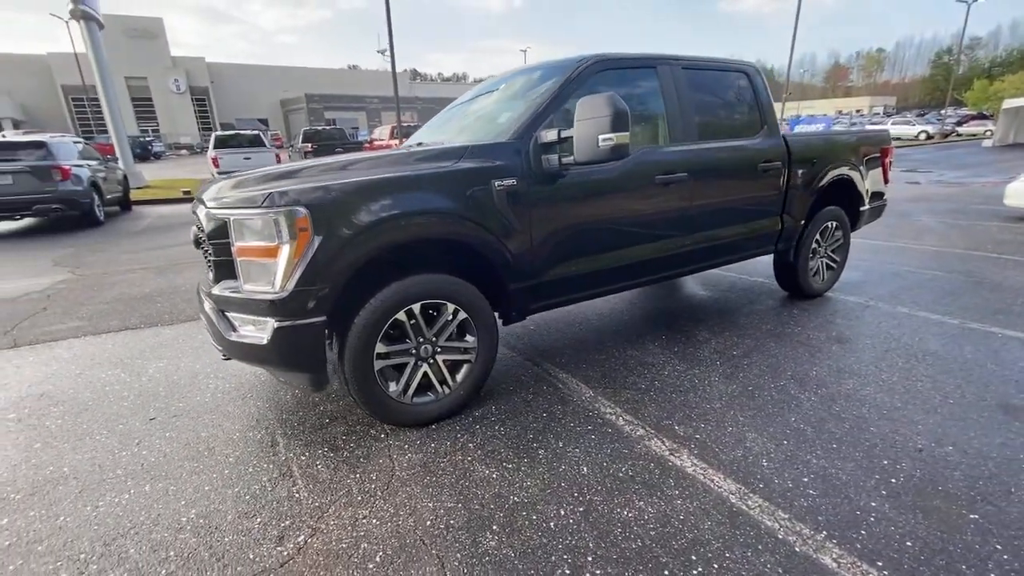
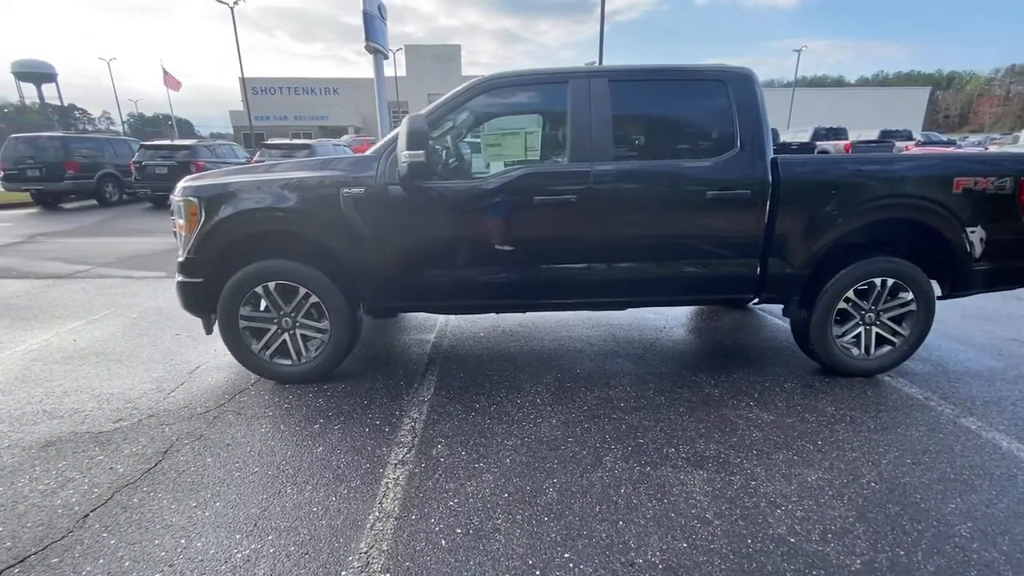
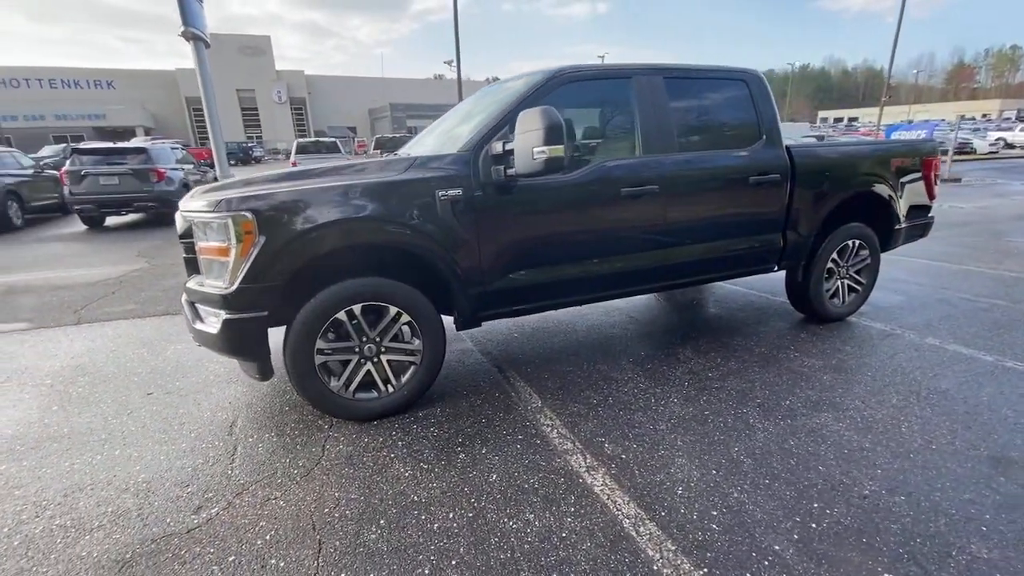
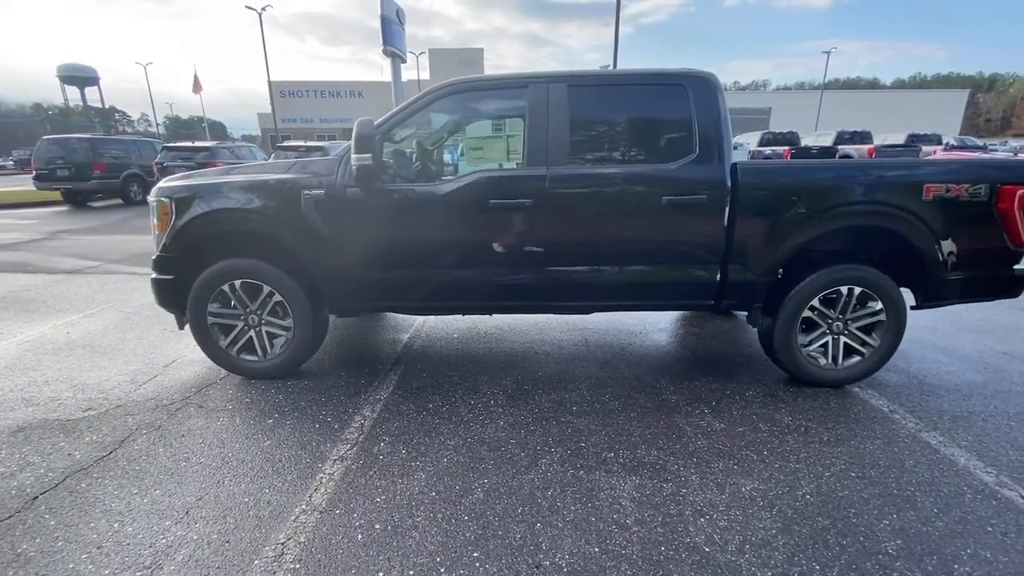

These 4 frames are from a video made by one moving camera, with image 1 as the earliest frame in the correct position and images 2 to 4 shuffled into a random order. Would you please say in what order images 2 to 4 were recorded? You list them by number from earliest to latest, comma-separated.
3, 2, 4
